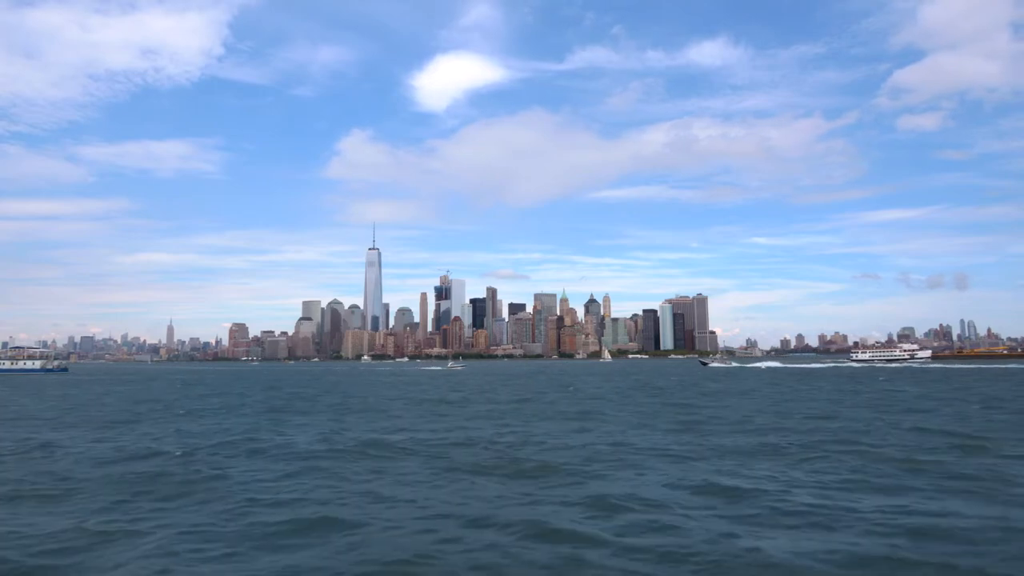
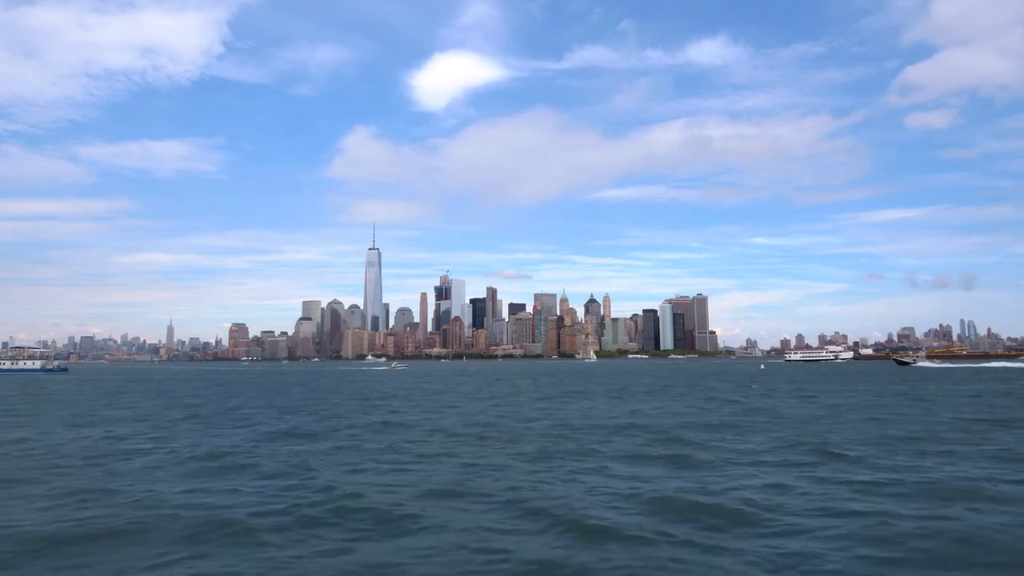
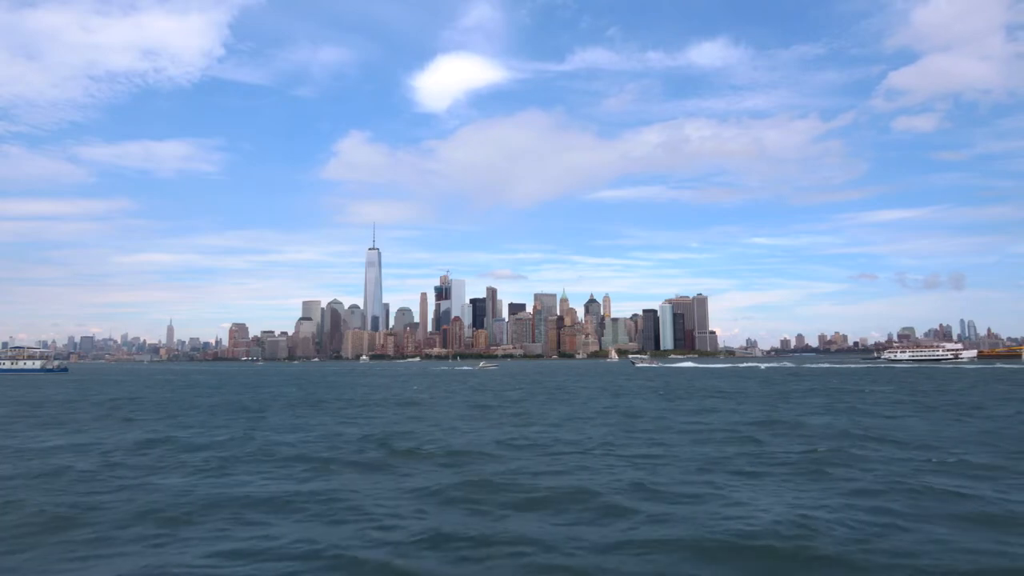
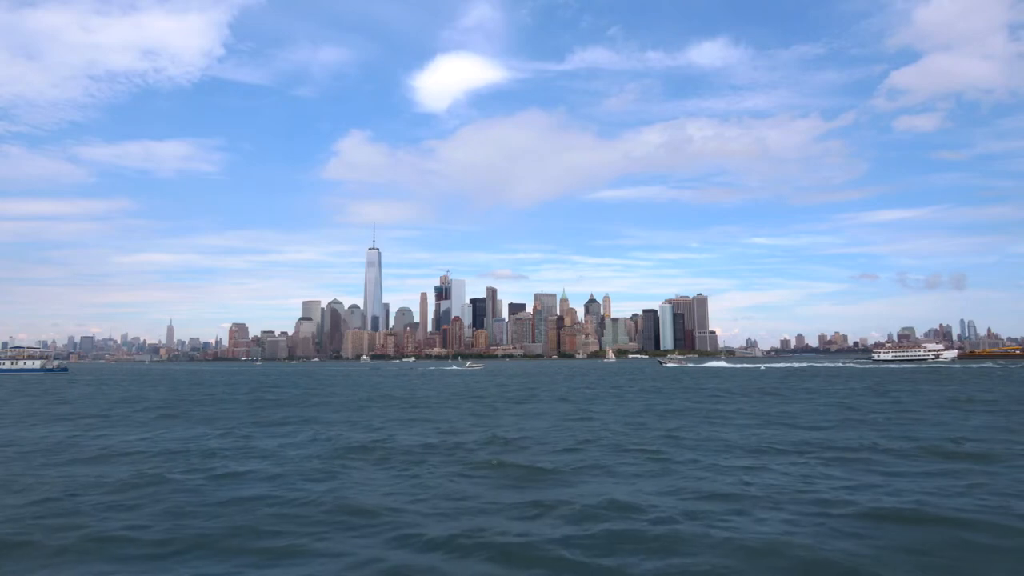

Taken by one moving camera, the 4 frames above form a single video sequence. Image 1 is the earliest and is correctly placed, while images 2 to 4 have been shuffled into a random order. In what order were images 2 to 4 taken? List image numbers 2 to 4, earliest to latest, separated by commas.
4, 3, 2
